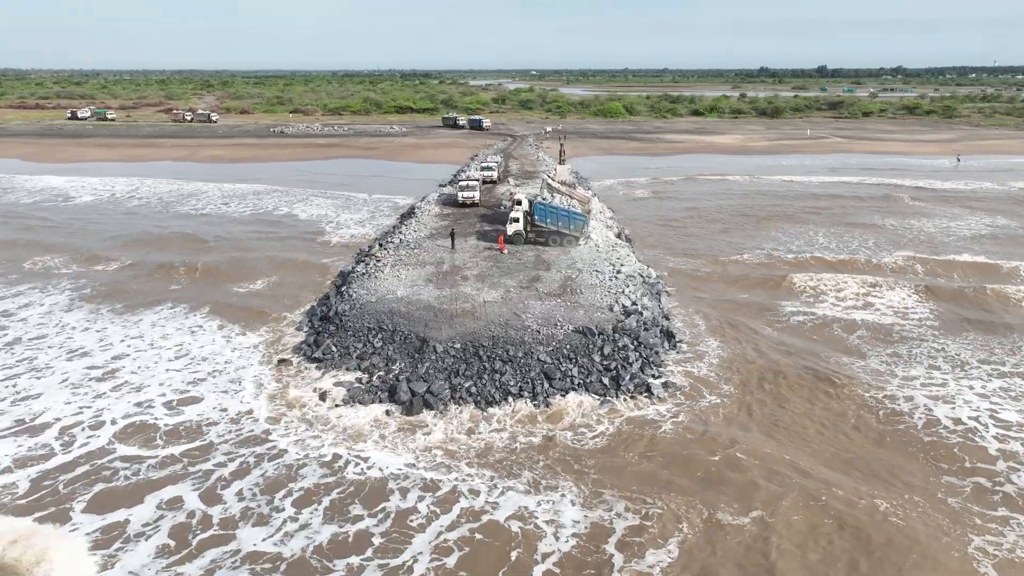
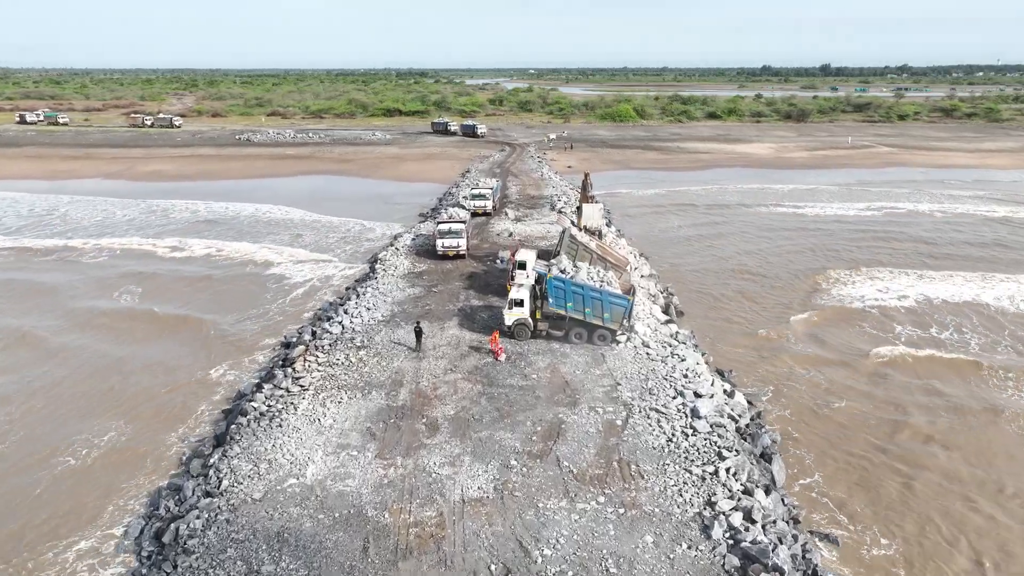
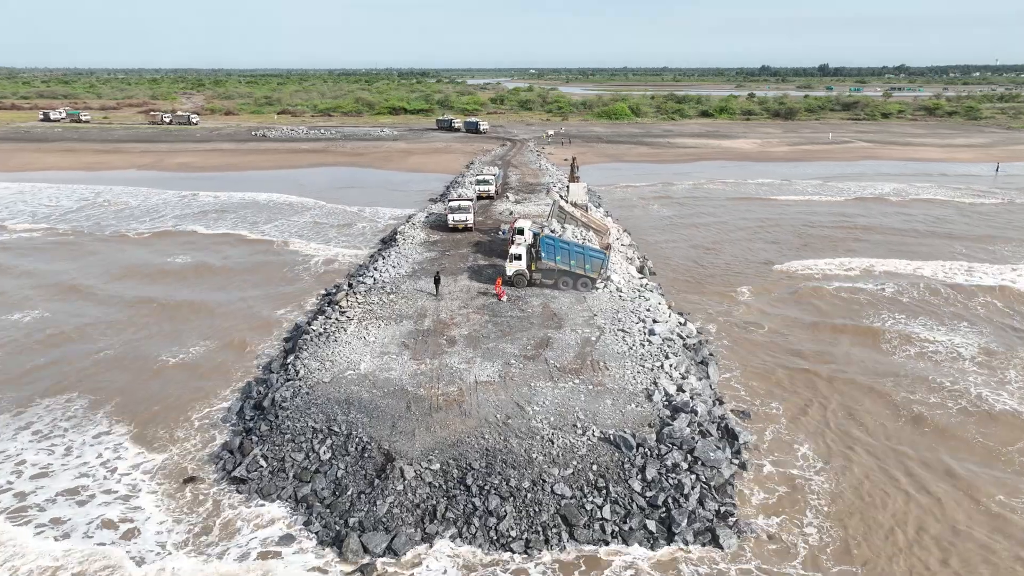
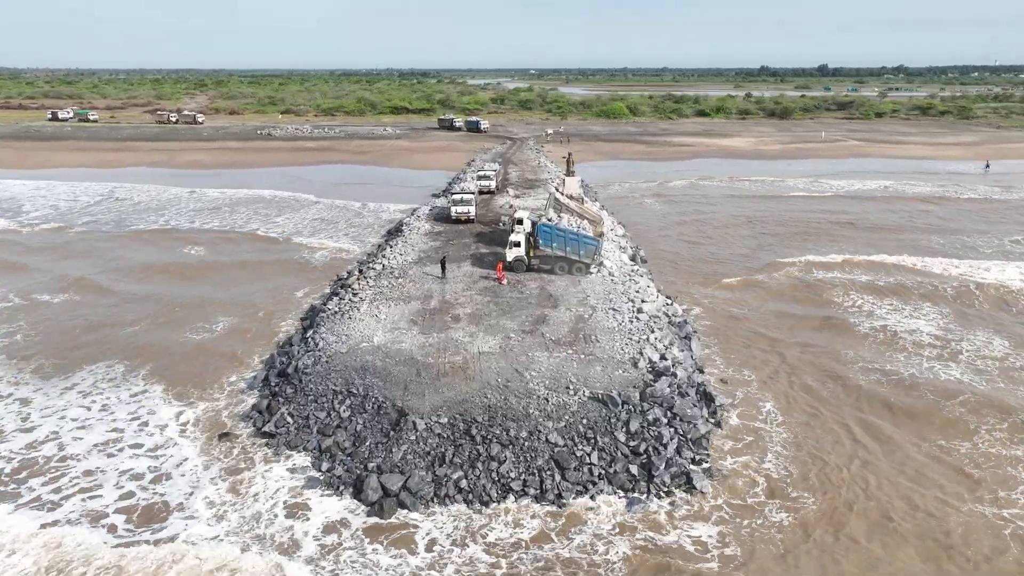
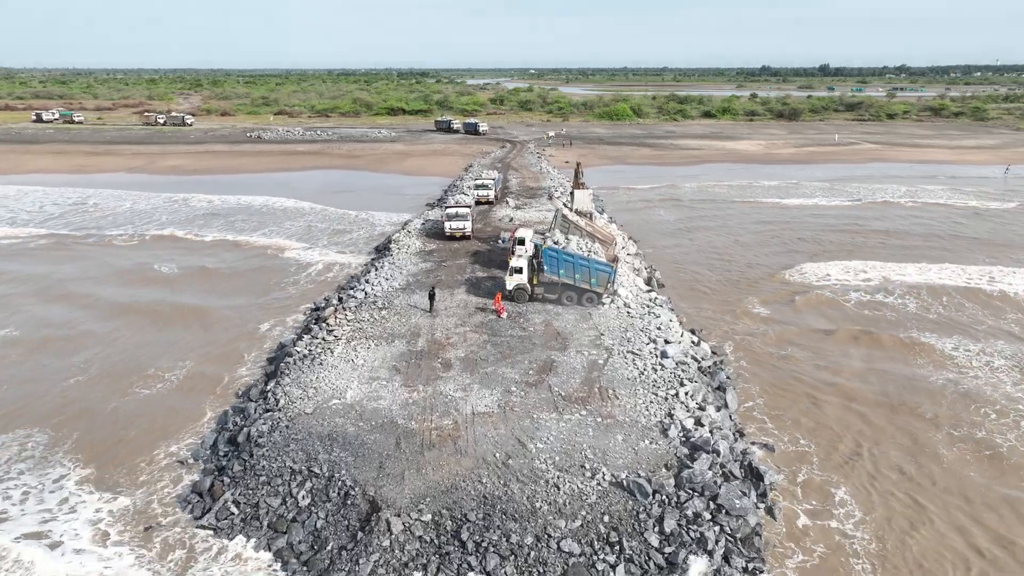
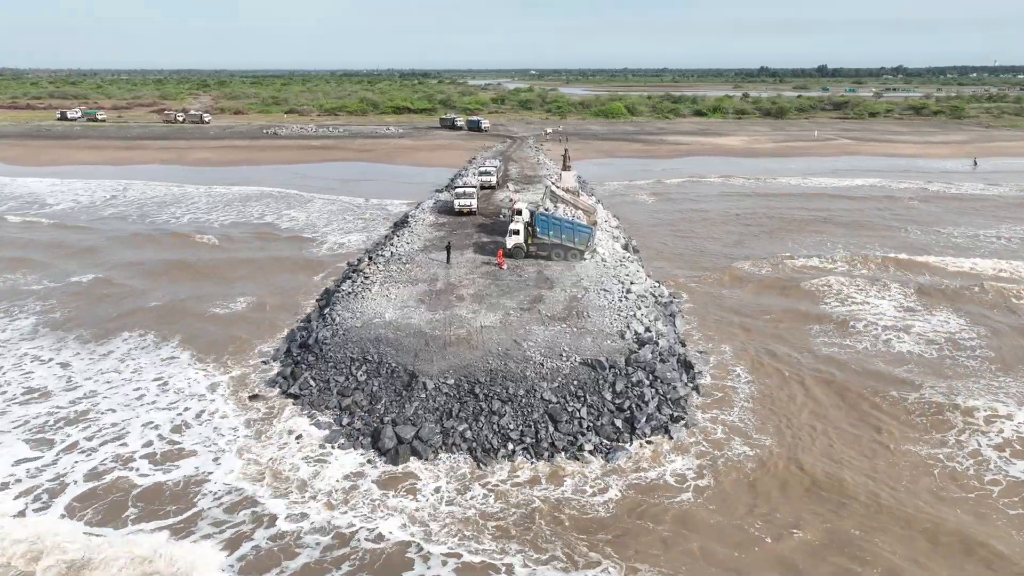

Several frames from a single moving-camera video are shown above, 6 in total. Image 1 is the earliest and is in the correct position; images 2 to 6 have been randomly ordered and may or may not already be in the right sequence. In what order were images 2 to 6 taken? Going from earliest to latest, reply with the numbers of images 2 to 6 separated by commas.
6, 4, 3, 5, 2
